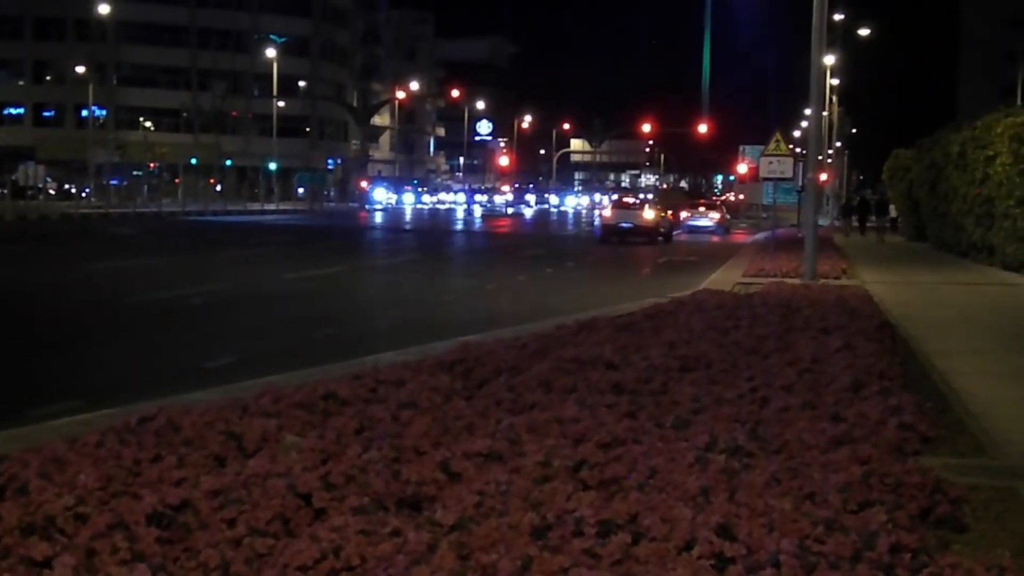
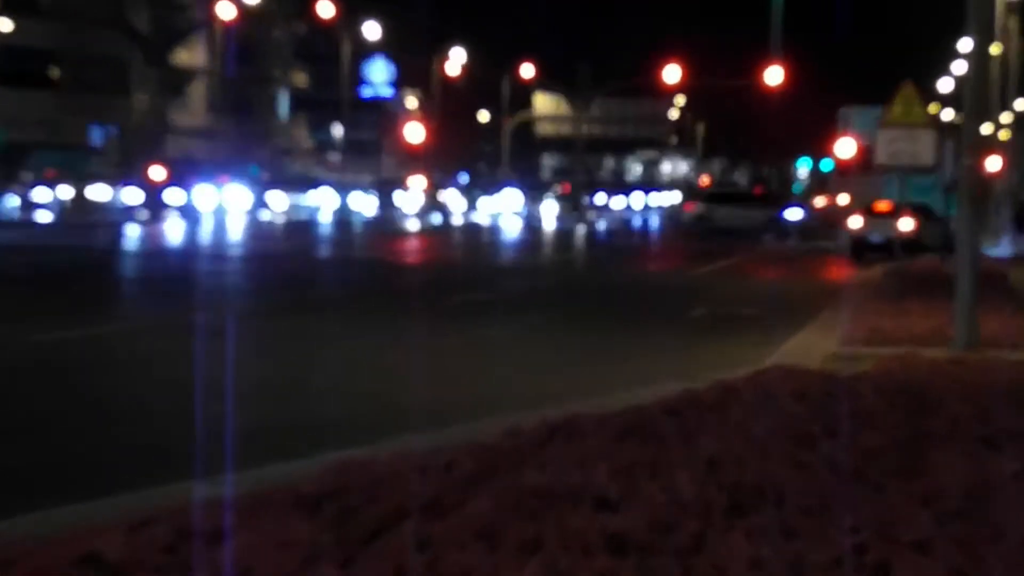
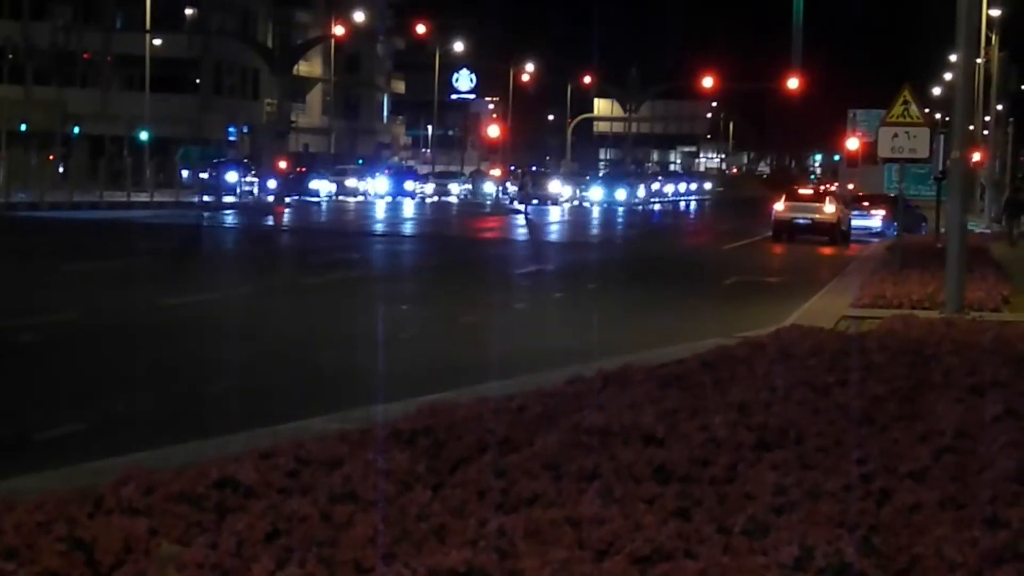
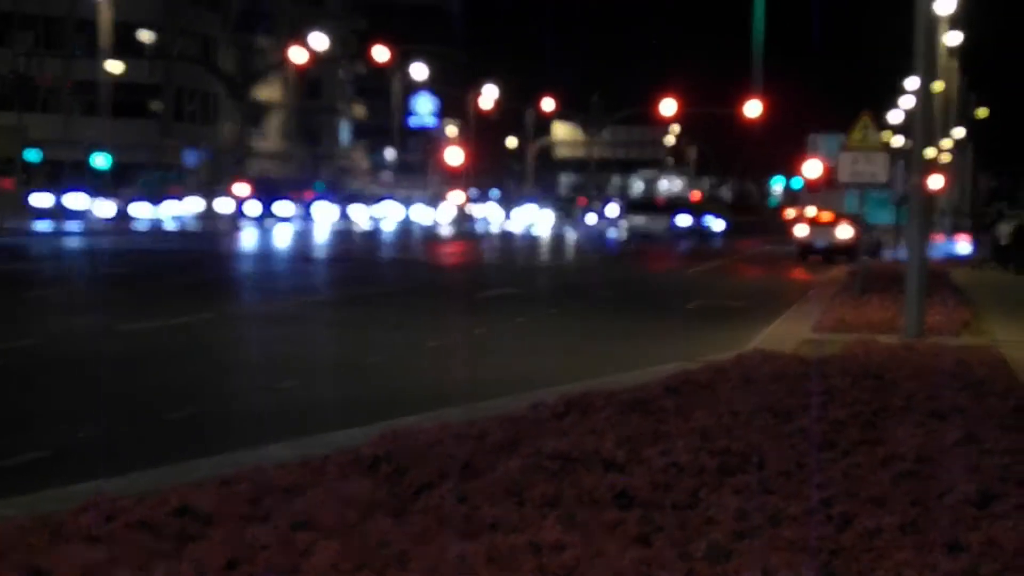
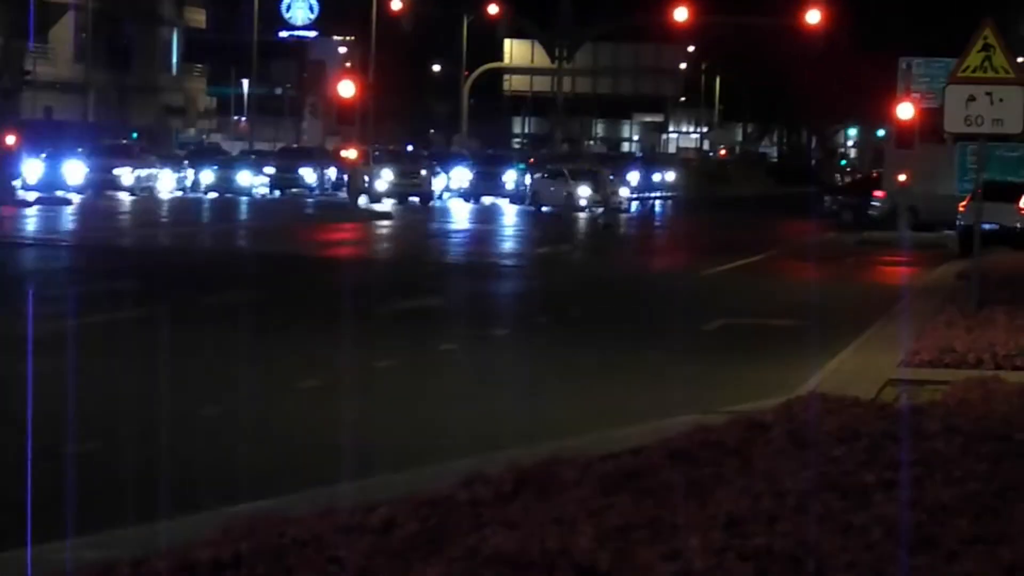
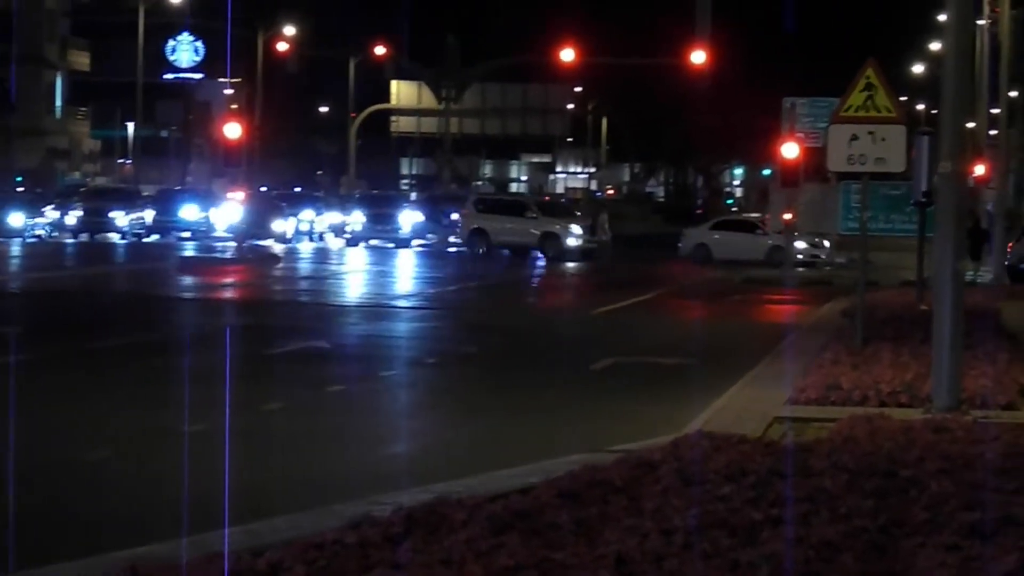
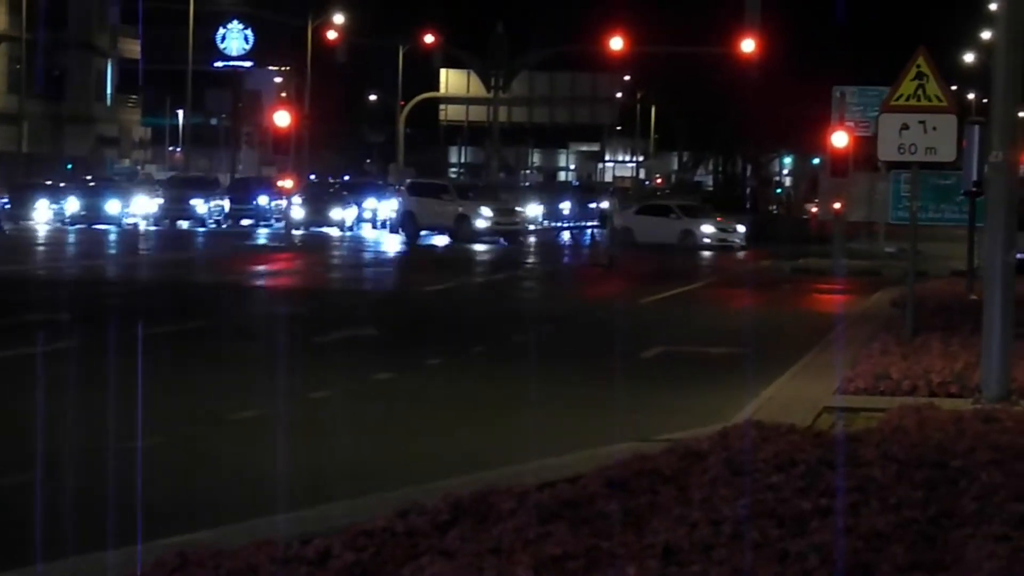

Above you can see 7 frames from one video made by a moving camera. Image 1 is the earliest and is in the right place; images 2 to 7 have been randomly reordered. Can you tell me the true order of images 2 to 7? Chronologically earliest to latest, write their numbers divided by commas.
3, 4, 2, 5, 7, 6
